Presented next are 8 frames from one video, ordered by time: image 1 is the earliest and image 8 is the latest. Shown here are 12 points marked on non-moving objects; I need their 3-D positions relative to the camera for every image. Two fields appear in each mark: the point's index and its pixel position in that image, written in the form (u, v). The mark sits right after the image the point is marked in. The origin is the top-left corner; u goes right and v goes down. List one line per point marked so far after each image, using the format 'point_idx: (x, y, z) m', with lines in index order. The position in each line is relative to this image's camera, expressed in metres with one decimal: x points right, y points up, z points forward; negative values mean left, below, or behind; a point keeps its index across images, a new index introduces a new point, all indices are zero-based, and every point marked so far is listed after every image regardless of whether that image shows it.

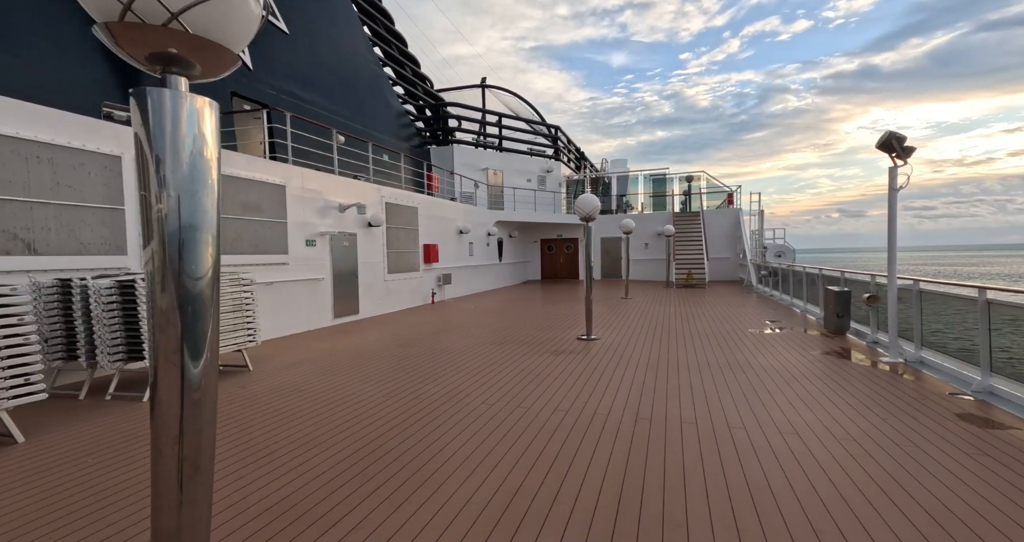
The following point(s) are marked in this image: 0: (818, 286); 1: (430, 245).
0: (+6.1, -0.3, +9.3) m
1: (-2.0, +0.6, +11.4) m
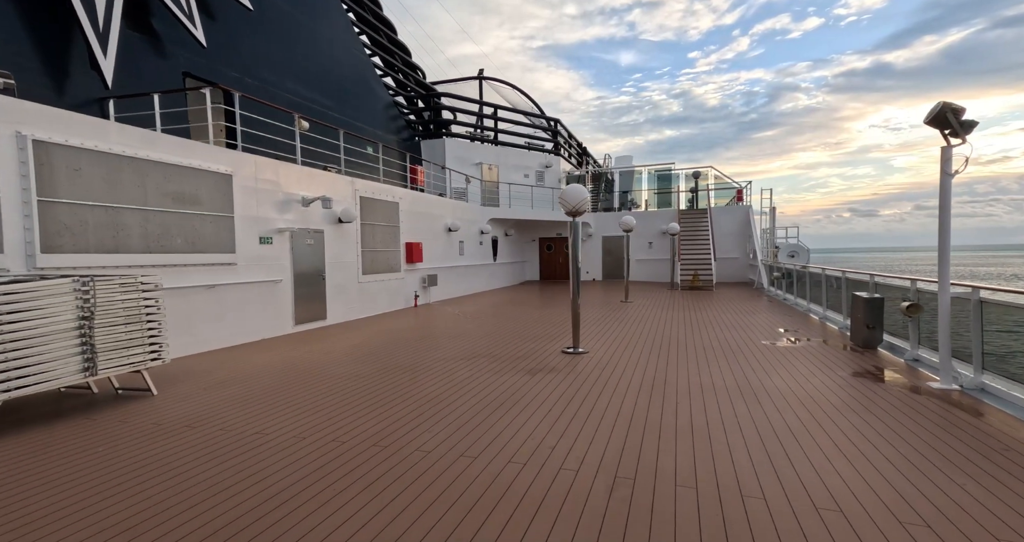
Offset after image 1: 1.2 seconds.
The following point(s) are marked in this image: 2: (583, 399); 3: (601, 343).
0: (+5.9, -0.4, +8.3) m
1: (-2.3, +0.6, +10.6) m
2: (+0.6, -1.2, +4.2) m
3: (+1.2, -1.0, +6.5) m
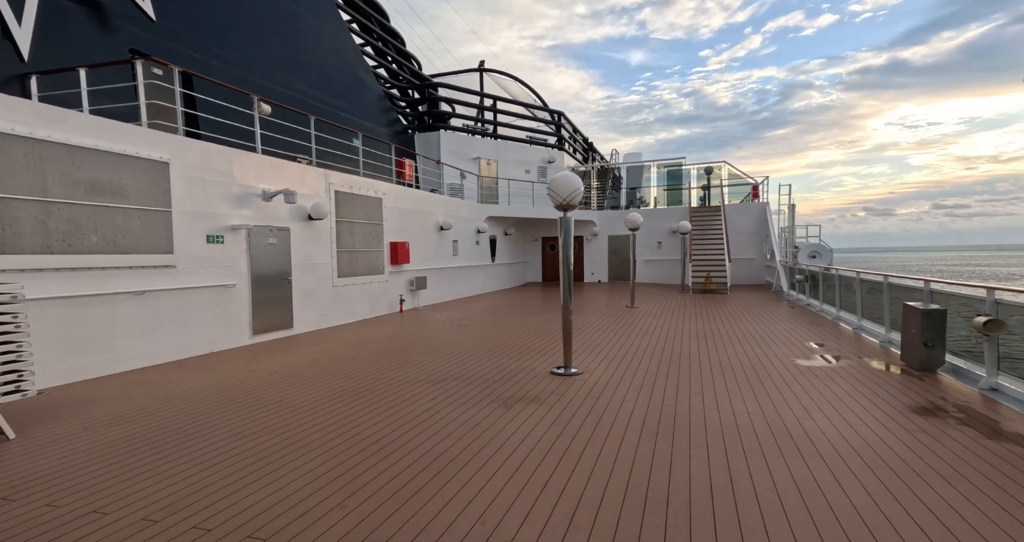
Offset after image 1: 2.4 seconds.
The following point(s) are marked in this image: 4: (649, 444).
0: (+5.7, -0.4, +7.3) m
1: (-2.4, +0.6, +9.7) m
2: (+0.4, -1.2, +3.3) m
3: (+1.0, -1.1, +5.5) m
4: (+1.0, -1.2, +3.3) m
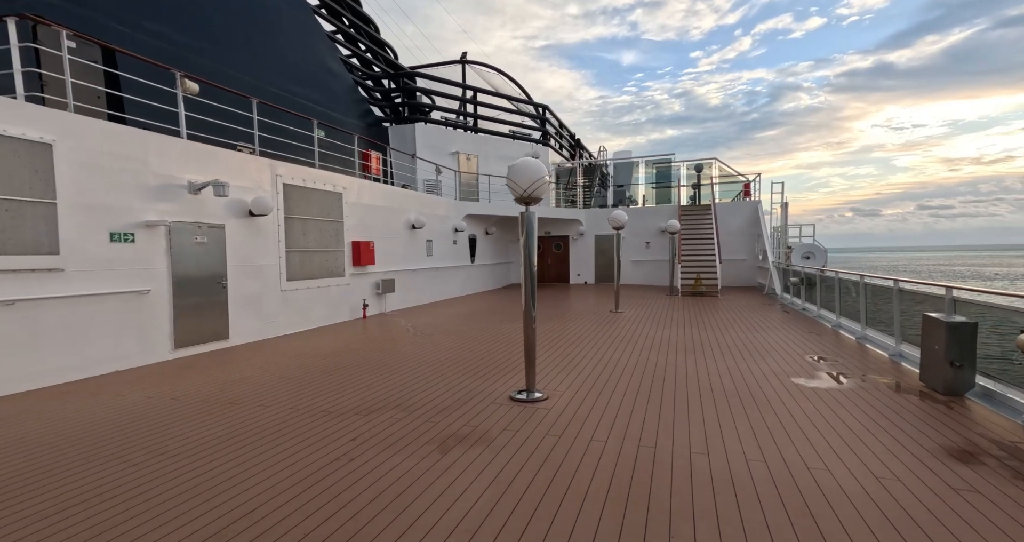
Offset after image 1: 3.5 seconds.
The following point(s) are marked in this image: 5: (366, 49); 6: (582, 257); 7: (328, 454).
0: (+5.3, -0.5, +6.6) m
1: (-2.9, +0.5, +8.8) m
2: (0.0, -1.3, +2.5) m
3: (+0.6, -1.1, +4.7) m
4: (+0.6, -1.3, +2.5) m
5: (-4.4, +6.7, +14.0) m
6: (+2.7, +0.5, +17.9) m
7: (-1.2, -1.2, +3.1) m
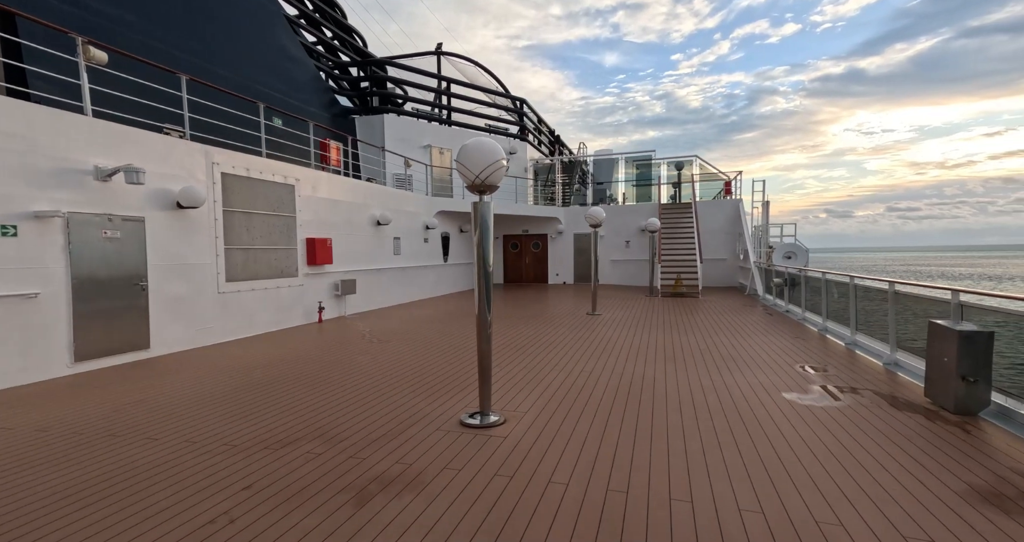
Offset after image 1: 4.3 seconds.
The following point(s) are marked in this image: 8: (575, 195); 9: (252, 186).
0: (+4.8, -0.5, +6.2) m
1: (-3.4, +0.5, +8.1) m
2: (-0.3, -1.3, +1.9) m
3: (+0.2, -1.1, +4.1) m
4: (+0.3, -1.3, +1.9) m
5: (-5.2, +6.7, +13.2) m
6: (+1.8, +0.6, +17.4) m
7: (-1.5, -1.2, +2.4) m
8: (+2.4, +2.9, +17.6) m
9: (-3.9, +1.3, +6.9) m
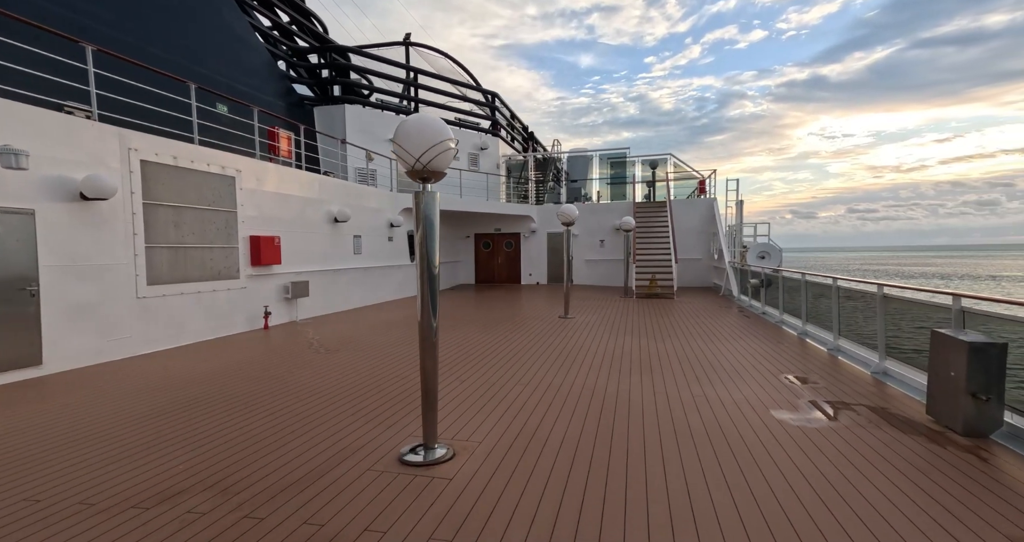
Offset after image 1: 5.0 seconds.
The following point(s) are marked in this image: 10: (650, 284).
0: (+4.3, -0.5, +5.8) m
1: (-4.0, +0.5, +7.3) m
2: (-0.5, -1.3, +1.3) m
3: (-0.1, -1.2, +3.6) m
4: (+0.1, -1.3, +1.4) m
5: (-6.0, +6.7, +12.3) m
6: (+0.8, +0.6, +16.9) m
7: (-1.8, -1.2, +1.7) m
8: (+1.3, +2.9, +17.1) m
9: (-4.4, +1.2, +6.1) m
10: (+3.9, -0.4, +12.9) m
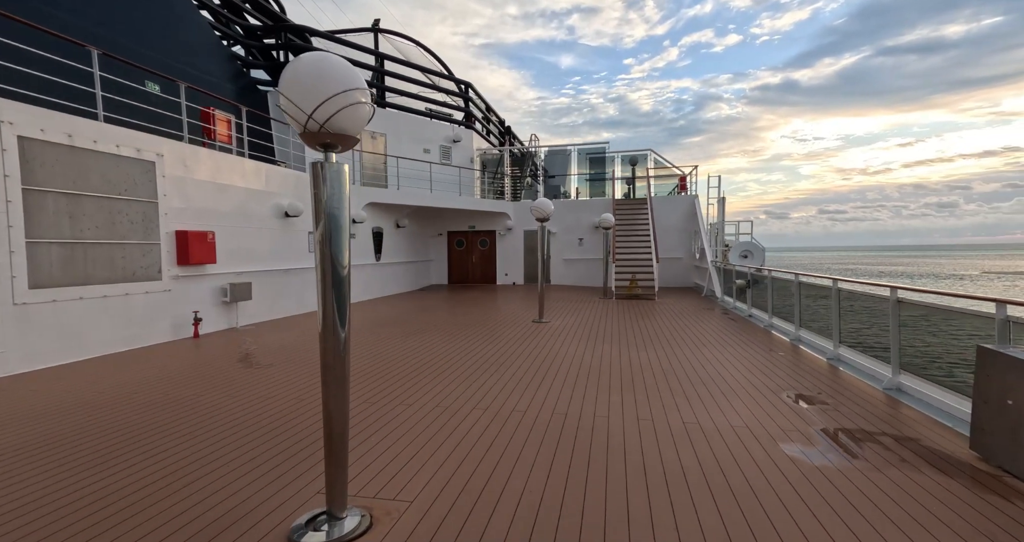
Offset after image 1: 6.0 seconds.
0: (+3.9, -0.5, +5.2) m
1: (-4.5, +0.5, +6.4) m
2: (-0.7, -1.3, +0.5) m
3: (-0.5, -1.2, +2.8) m
4: (-0.2, -1.3, +0.6) m
5: (-6.7, +6.7, +11.3) m
6: (-0.1, +0.6, +16.1) m
7: (-2.0, -1.3, +0.9) m
8: (+0.5, +2.9, +16.4) m
9: (-4.8, +1.2, +5.1) m
10: (+3.1, -0.4, +12.3) m
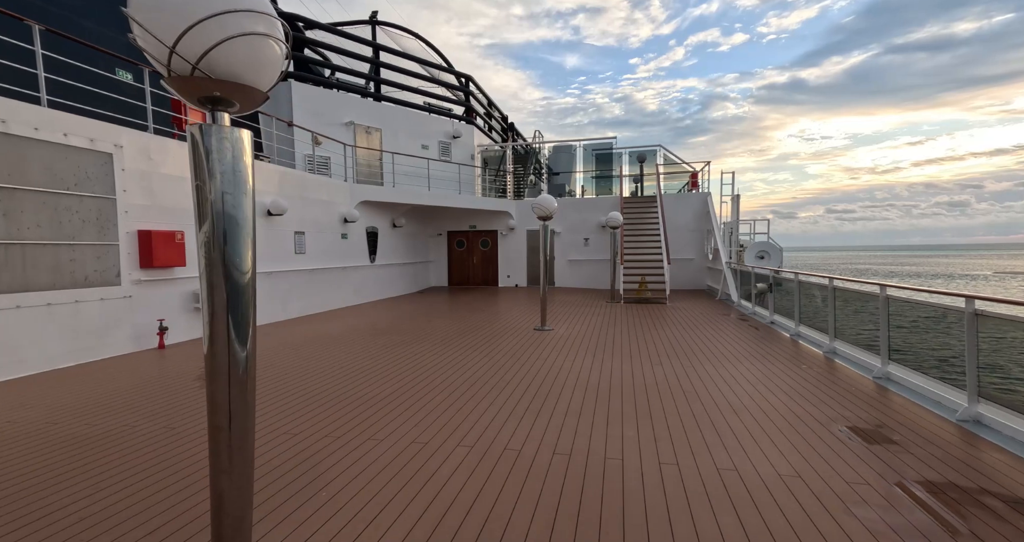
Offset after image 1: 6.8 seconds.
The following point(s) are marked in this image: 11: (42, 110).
0: (+3.9, -0.6, +4.5) m
1: (-4.5, +0.5, +5.7) m
2: (-0.8, -1.4, -0.2) m
3: (-0.5, -1.2, +2.1) m
4: (-0.3, -1.4, -0.1) m
5: (-6.6, +6.7, +10.7) m
6: (0.0, +0.5, +15.5) m
7: (-2.1, -1.3, +0.2) m
8: (+0.6, +2.9, +15.7) m
9: (-4.8, +1.2, +4.5) m
10: (+3.2, -0.4, +11.6) m
11: (-4.8, +1.6, +4.7) m
